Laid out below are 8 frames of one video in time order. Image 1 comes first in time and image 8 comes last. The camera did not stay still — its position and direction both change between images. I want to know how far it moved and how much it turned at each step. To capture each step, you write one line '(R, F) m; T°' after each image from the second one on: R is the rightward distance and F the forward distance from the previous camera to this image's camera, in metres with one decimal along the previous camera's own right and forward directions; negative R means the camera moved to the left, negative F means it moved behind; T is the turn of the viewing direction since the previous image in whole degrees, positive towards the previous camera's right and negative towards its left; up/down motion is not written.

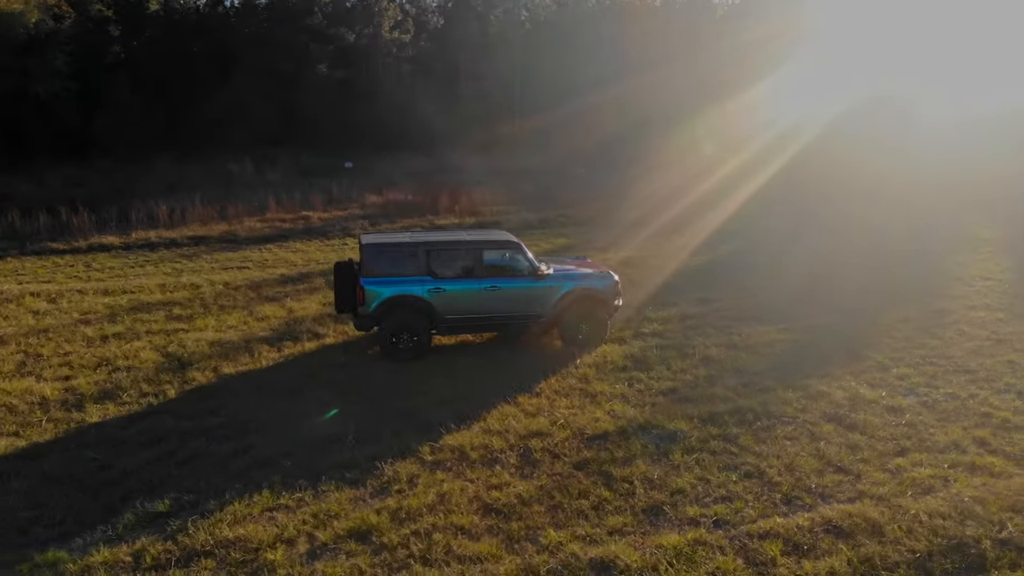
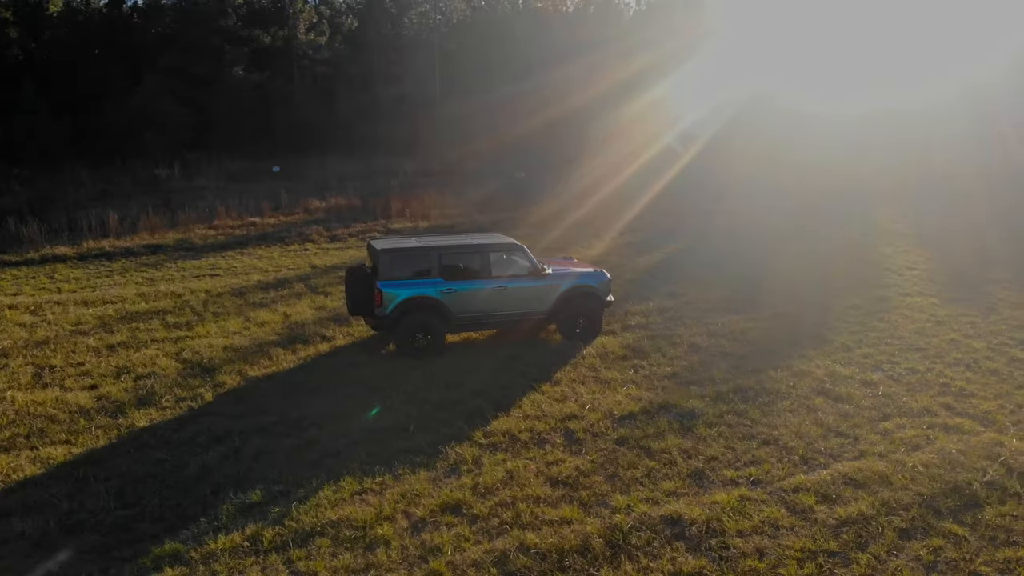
(-1.2, -0.6) m; +7°
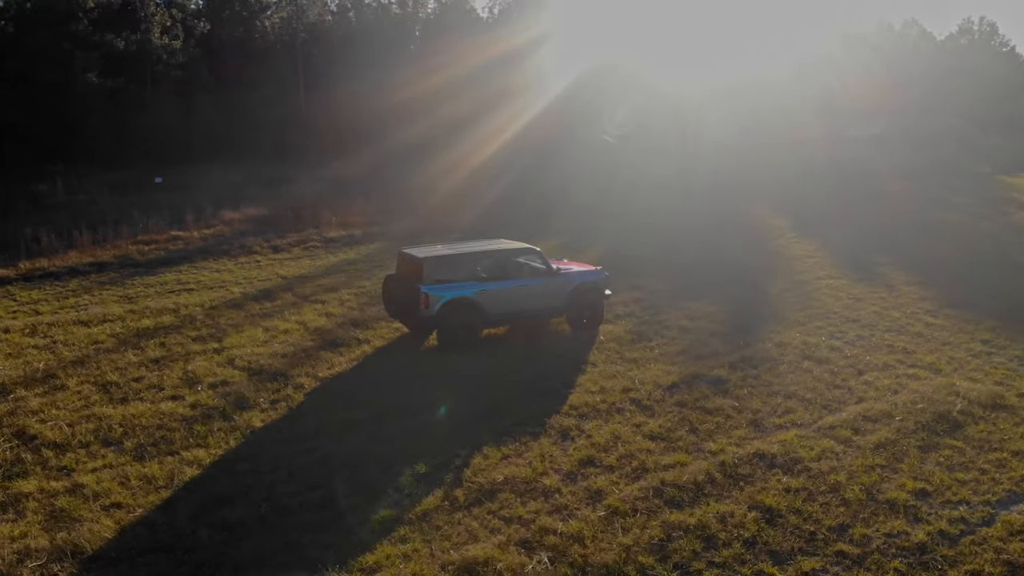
(-2.4, -1.1) m; +11°
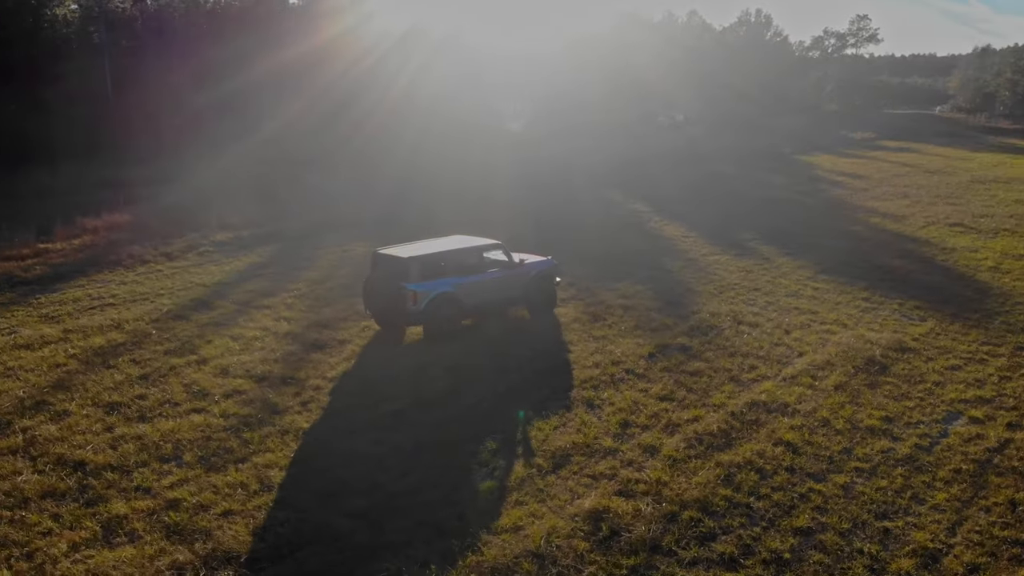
(-2.3, -0.7) m; +14°
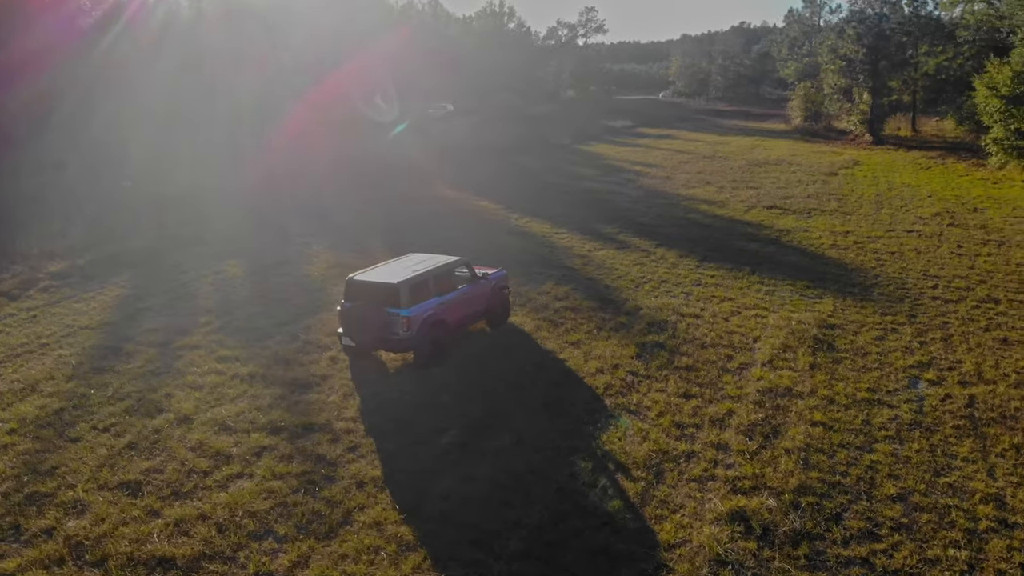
(-3.3, +0.4) m; +18°
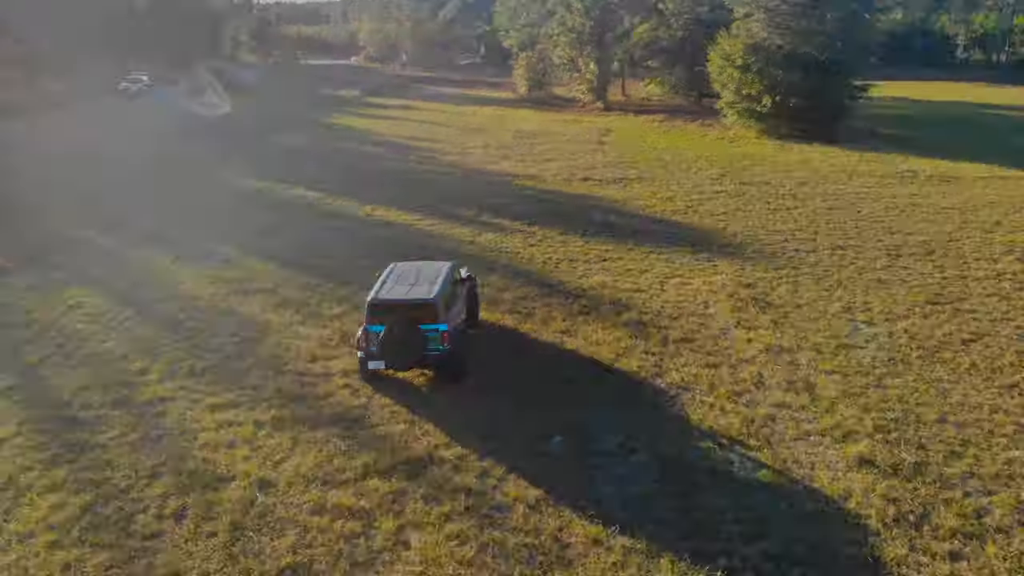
(-4.5, +0.7) m; +23°
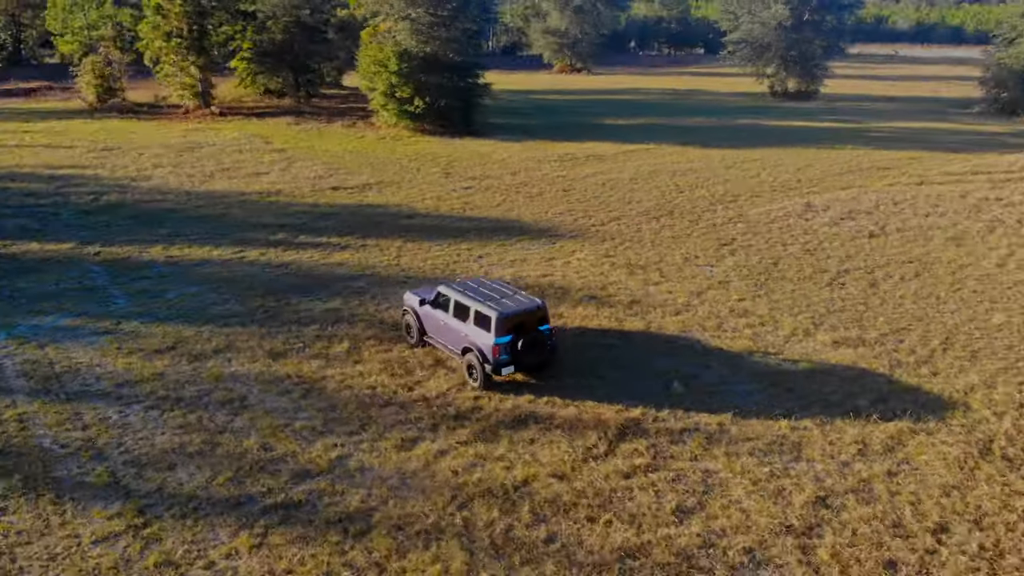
(-8.4, +0.6) m; +35°
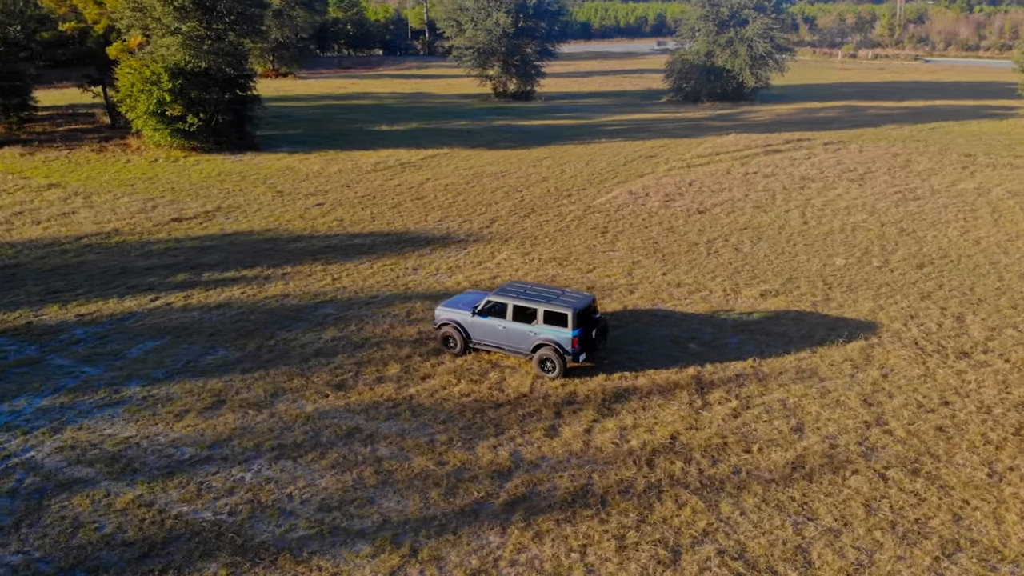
(-6.7, -0.2) m; +24°
